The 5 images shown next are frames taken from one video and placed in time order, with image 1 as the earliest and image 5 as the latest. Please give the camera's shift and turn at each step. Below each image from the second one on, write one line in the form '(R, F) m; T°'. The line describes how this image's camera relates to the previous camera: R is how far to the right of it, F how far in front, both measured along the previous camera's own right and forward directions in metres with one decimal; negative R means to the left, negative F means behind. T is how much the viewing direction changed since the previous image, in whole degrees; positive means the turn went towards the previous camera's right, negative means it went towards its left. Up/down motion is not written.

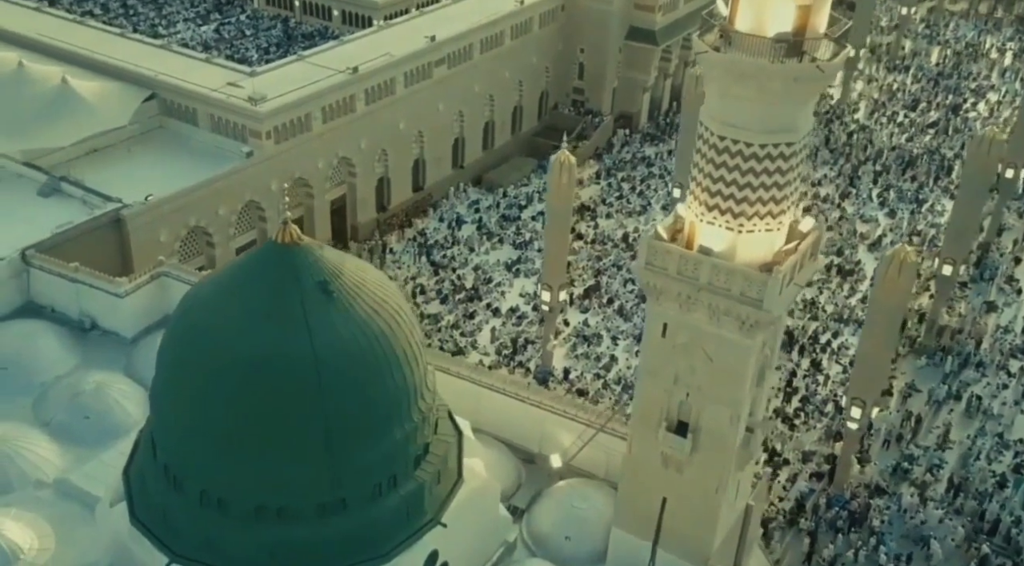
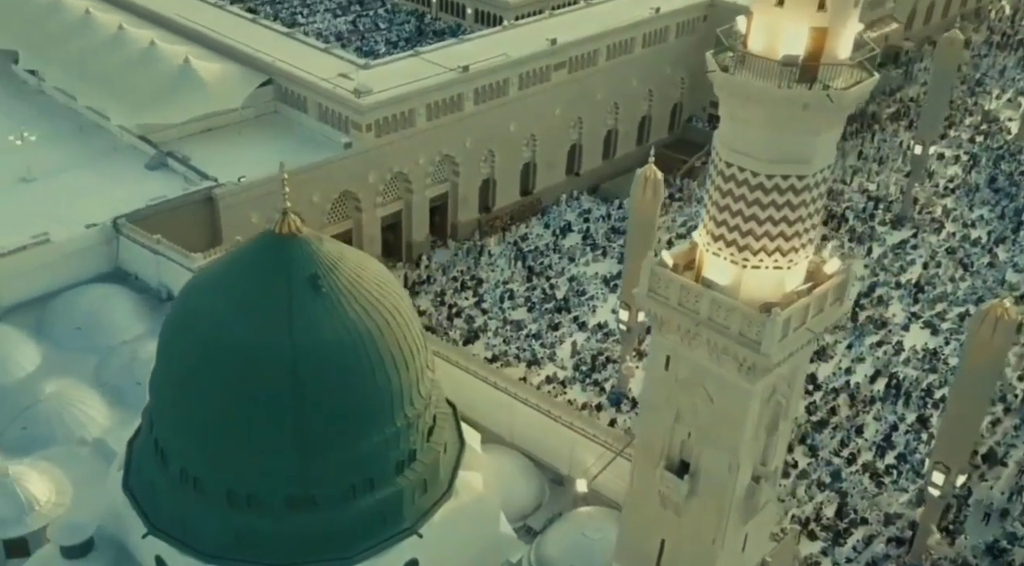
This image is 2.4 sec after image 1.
(+2.9, +0.8) m; -12°
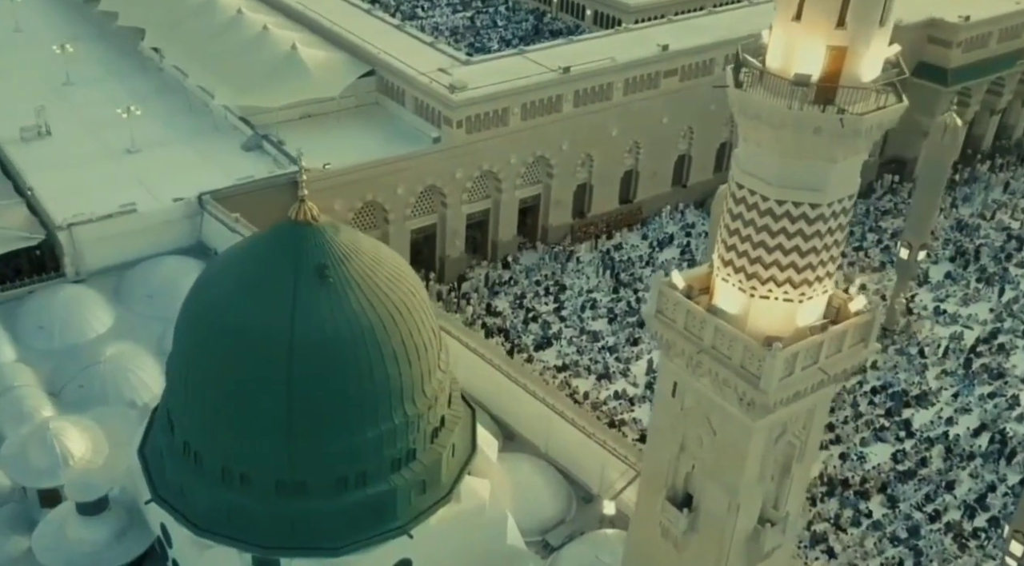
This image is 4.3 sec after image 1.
(+2.2, +0.7) m; -10°
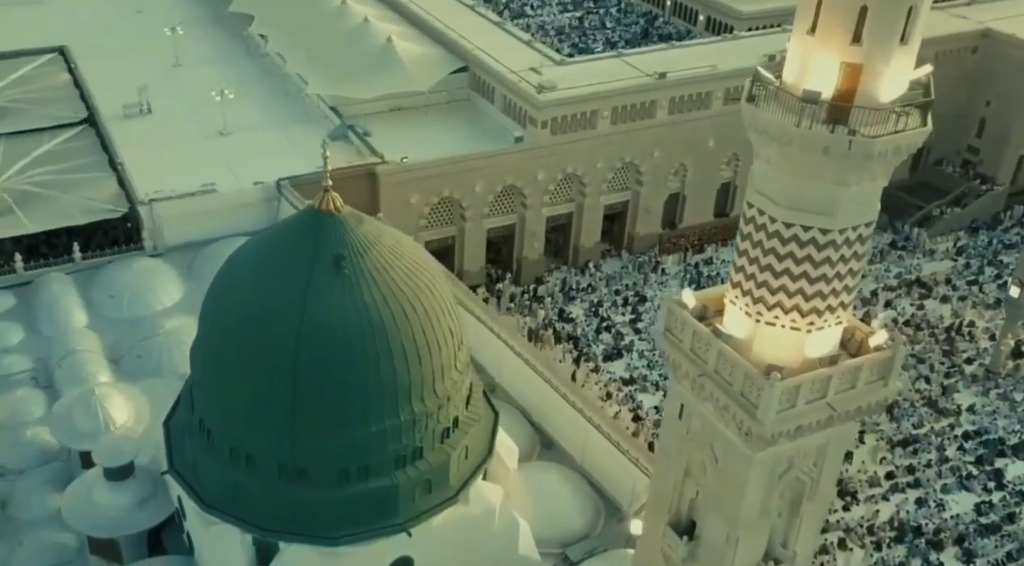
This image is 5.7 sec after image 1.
(+1.8, +0.5) m; -9°
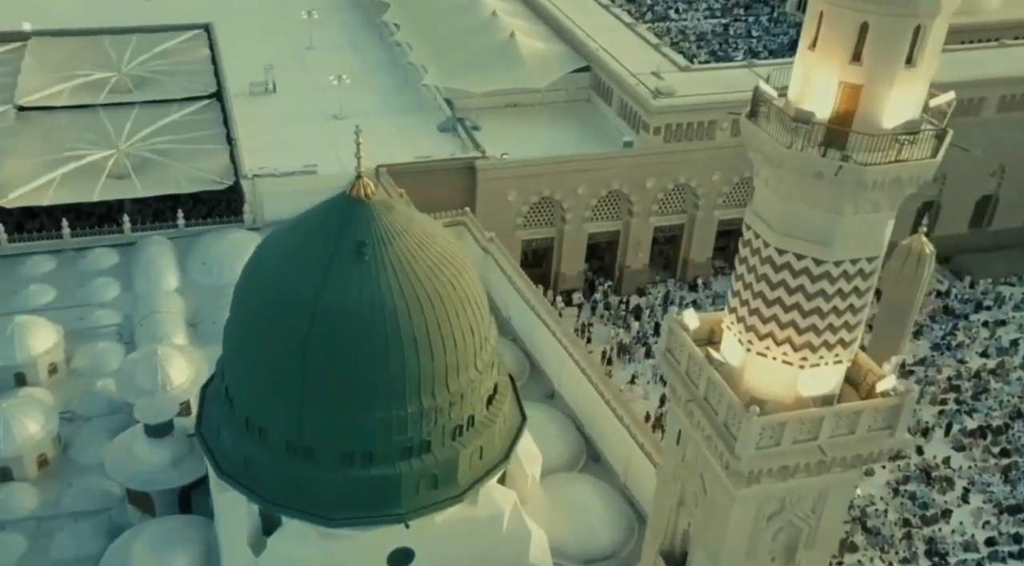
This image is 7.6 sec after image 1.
(+2.3, +0.7) m; -11°
